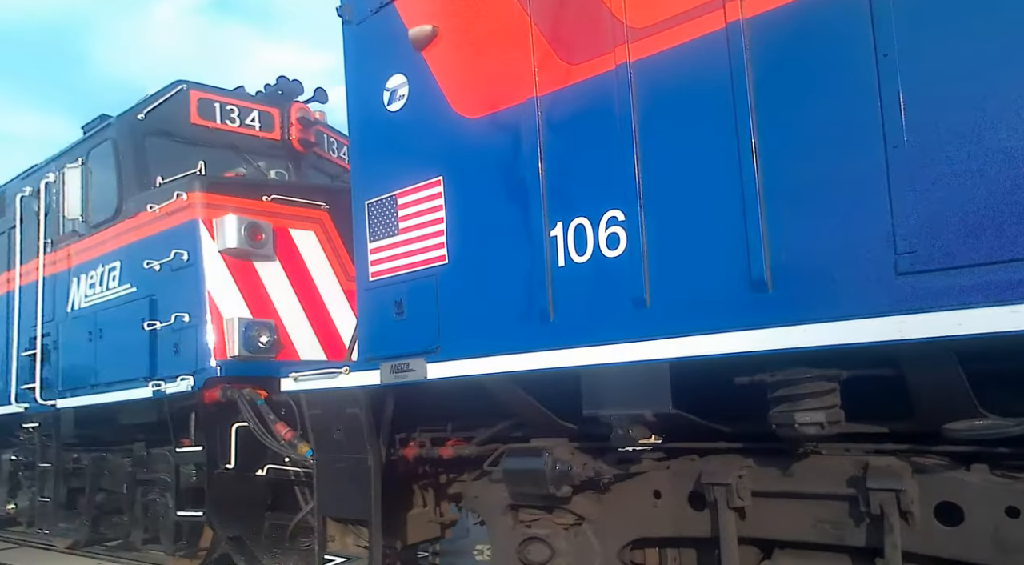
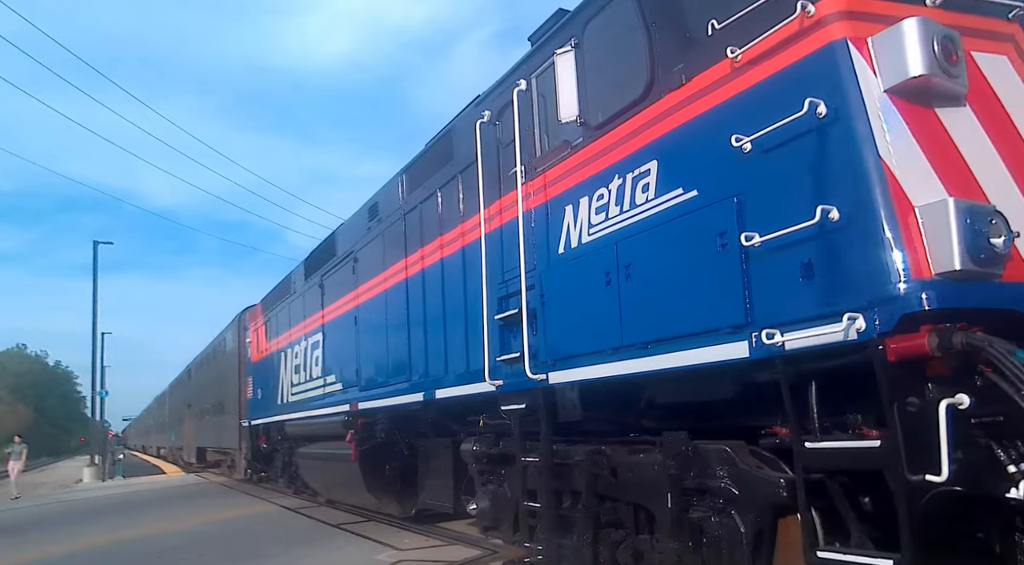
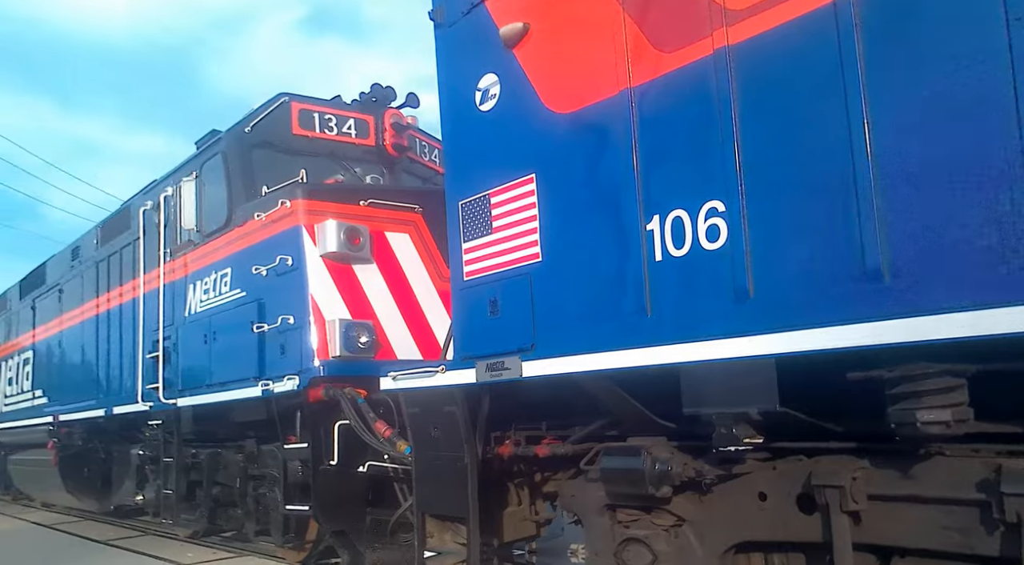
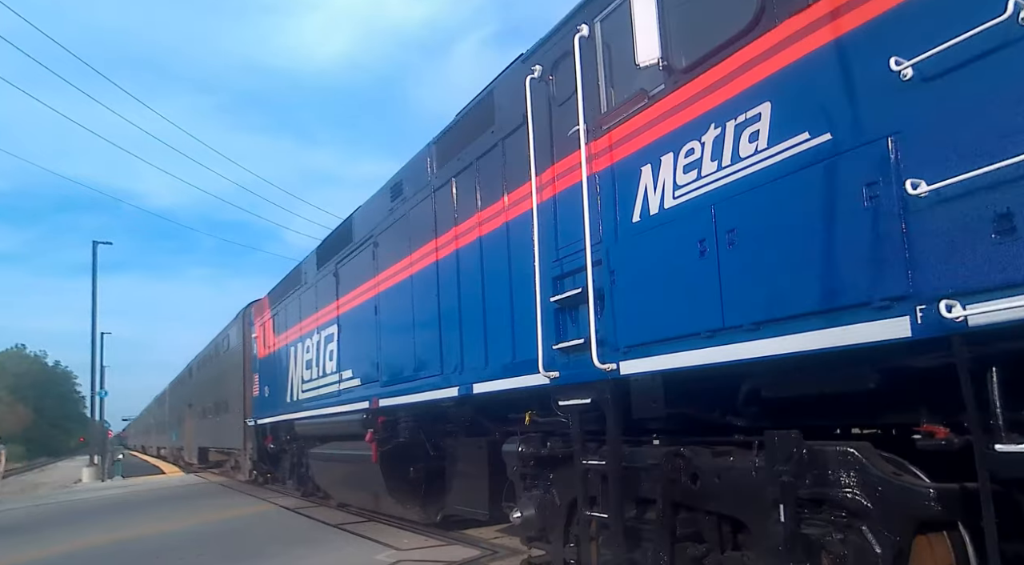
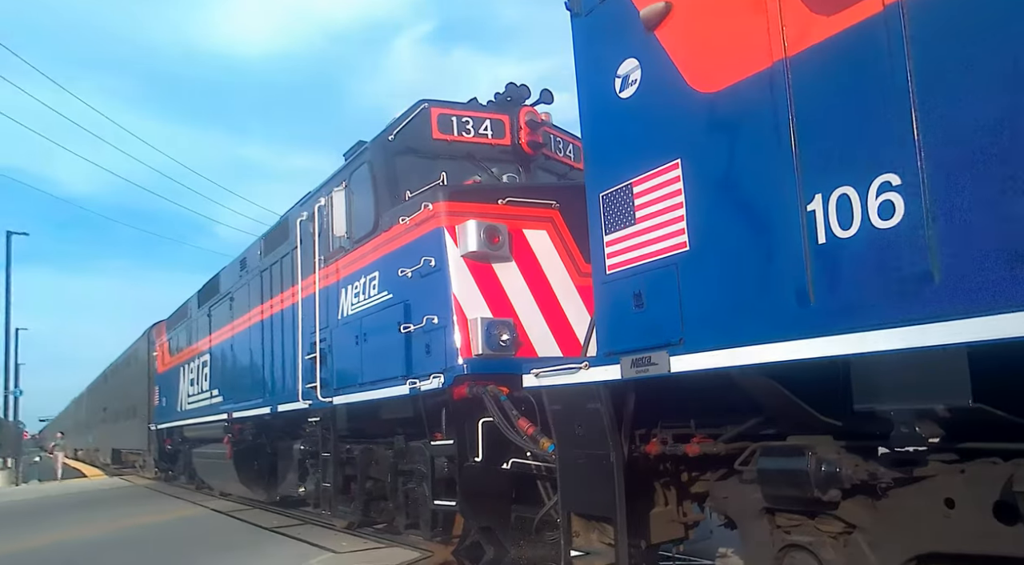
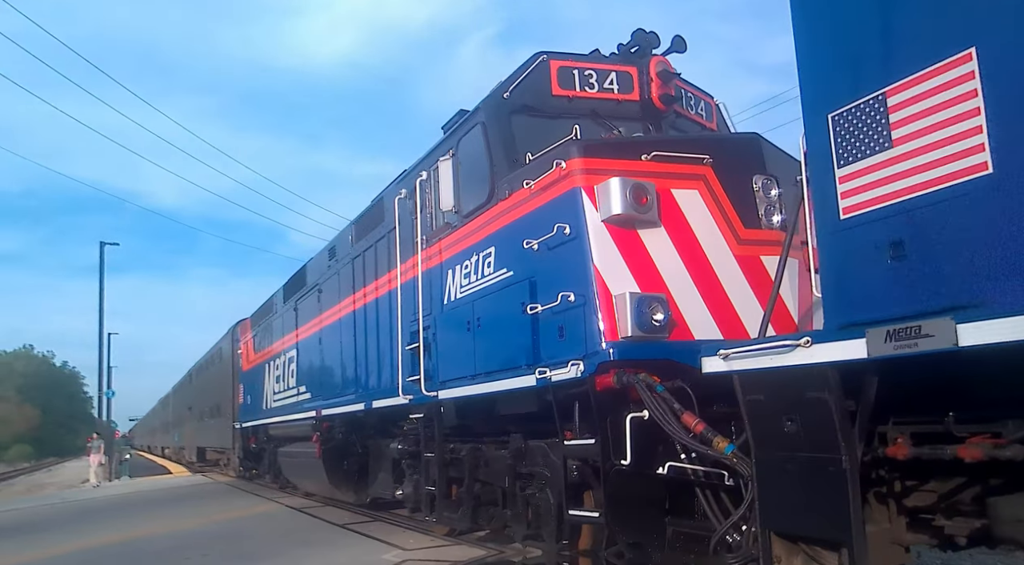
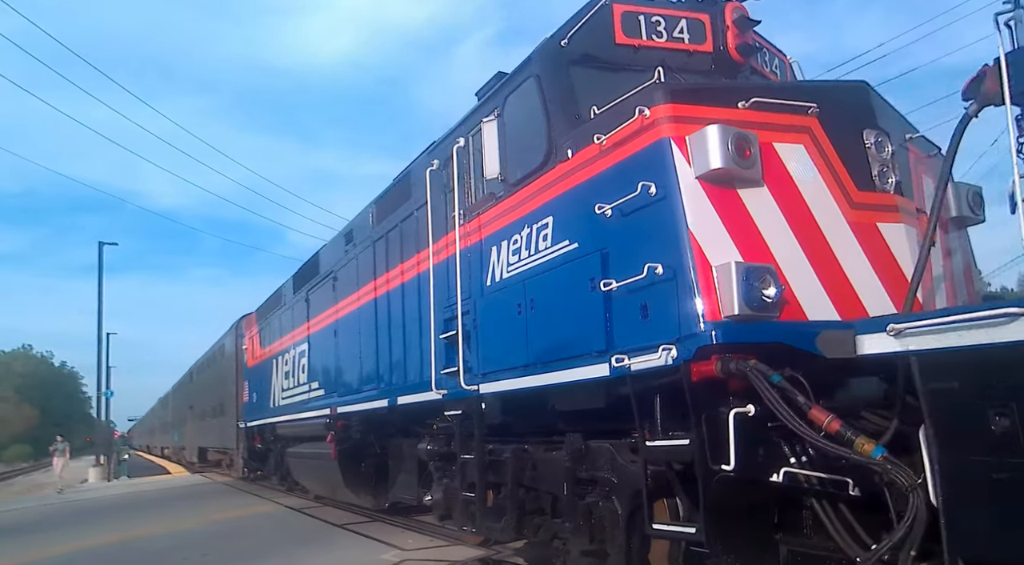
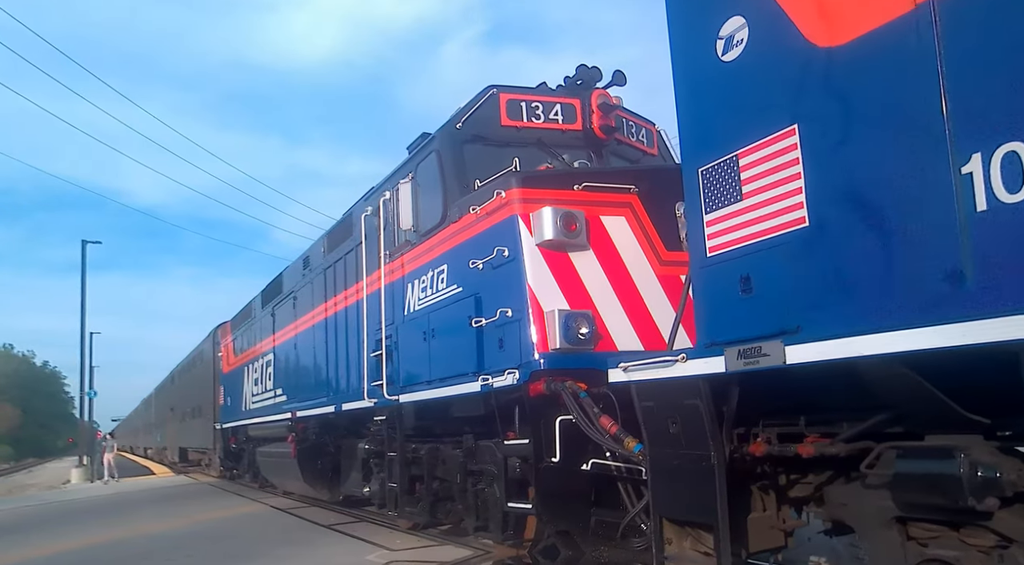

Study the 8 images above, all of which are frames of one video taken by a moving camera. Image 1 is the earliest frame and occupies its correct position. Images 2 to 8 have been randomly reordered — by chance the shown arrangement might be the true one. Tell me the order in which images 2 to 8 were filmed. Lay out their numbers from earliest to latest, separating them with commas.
3, 5, 8, 6, 7, 2, 4
